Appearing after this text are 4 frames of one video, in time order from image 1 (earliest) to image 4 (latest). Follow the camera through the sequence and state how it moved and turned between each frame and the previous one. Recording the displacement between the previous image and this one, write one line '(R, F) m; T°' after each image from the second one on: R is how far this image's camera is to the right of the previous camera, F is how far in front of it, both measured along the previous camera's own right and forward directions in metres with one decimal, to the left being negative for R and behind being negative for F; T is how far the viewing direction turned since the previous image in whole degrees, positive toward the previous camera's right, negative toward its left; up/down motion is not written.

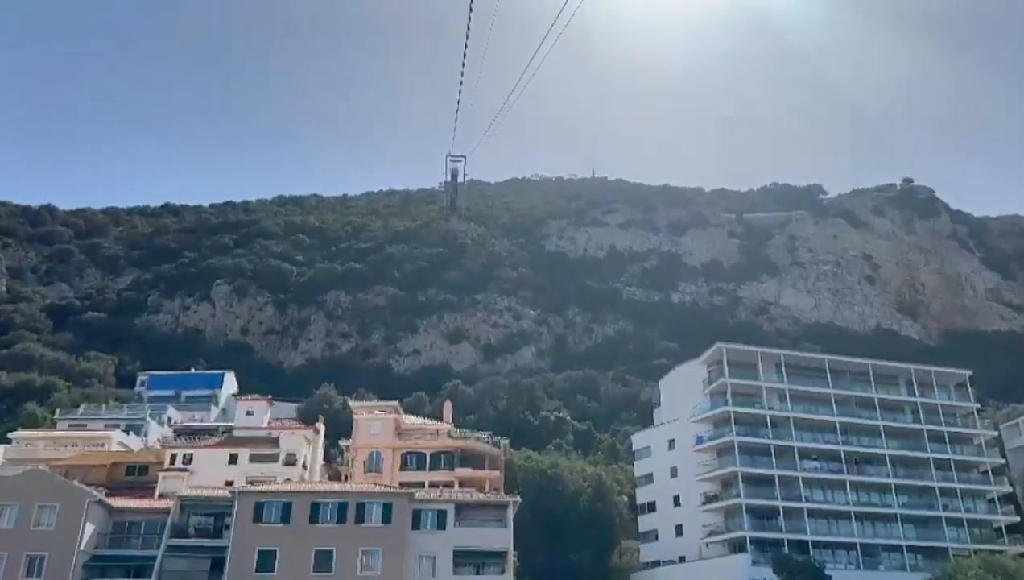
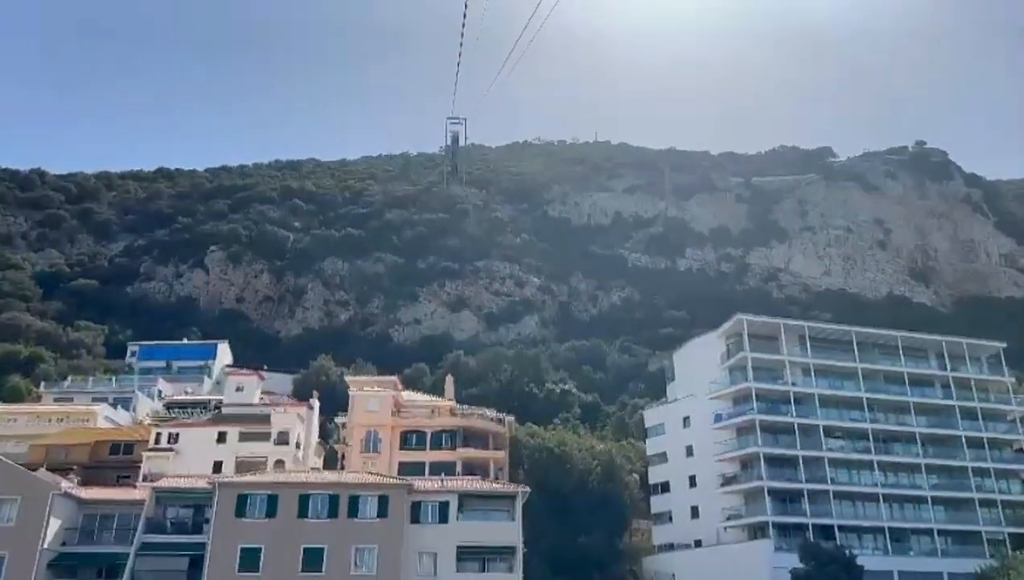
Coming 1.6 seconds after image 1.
(-0.3, +3.8) m; 0°
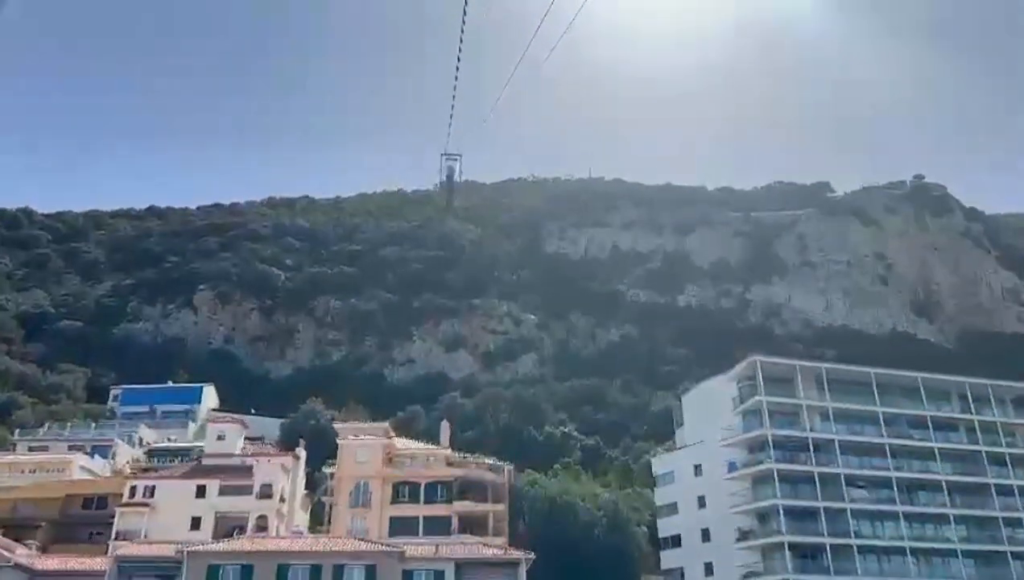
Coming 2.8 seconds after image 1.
(-0.2, +2.9) m; 0°
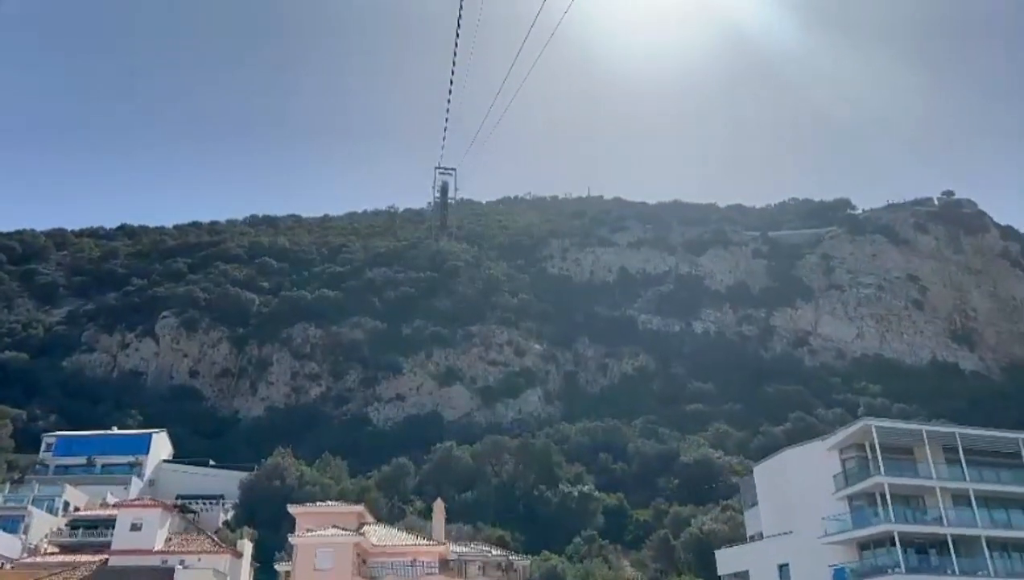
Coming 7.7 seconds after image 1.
(-1.2, +13.4) m; 0°
